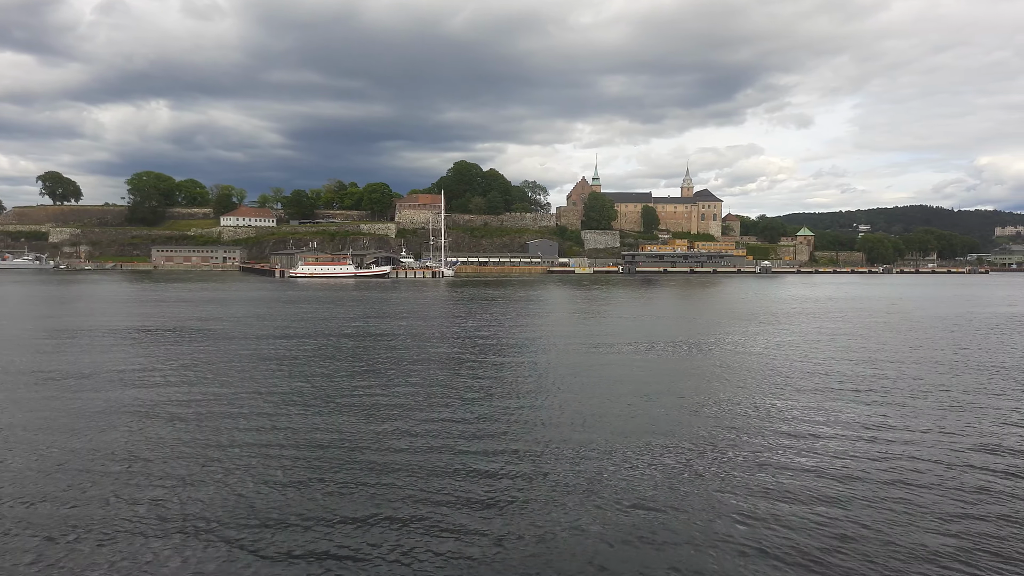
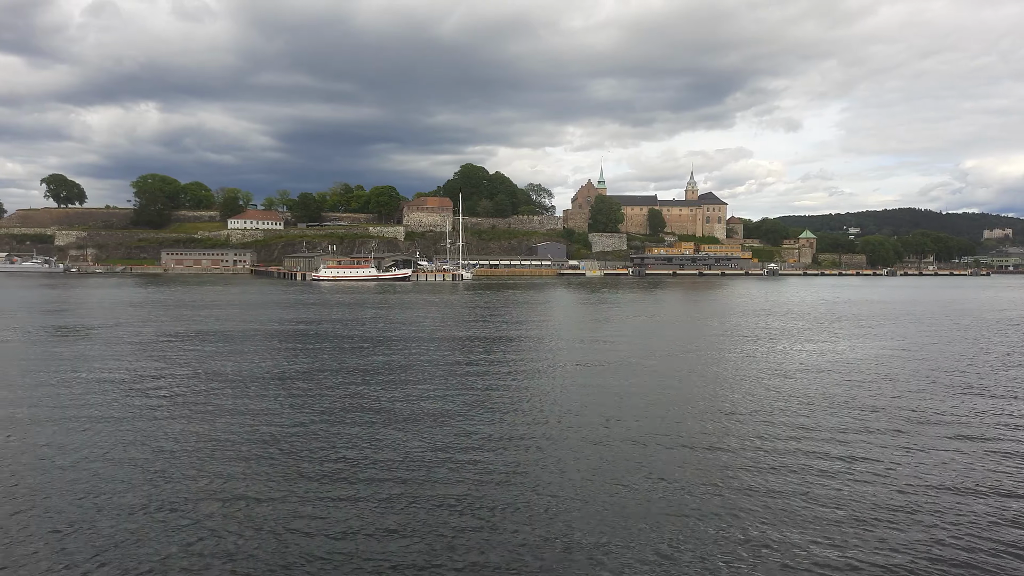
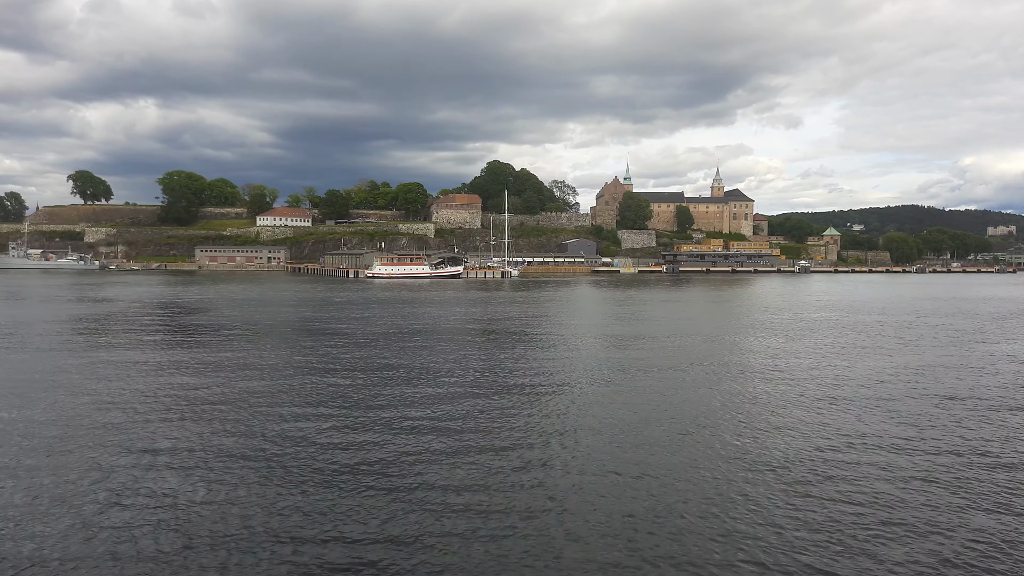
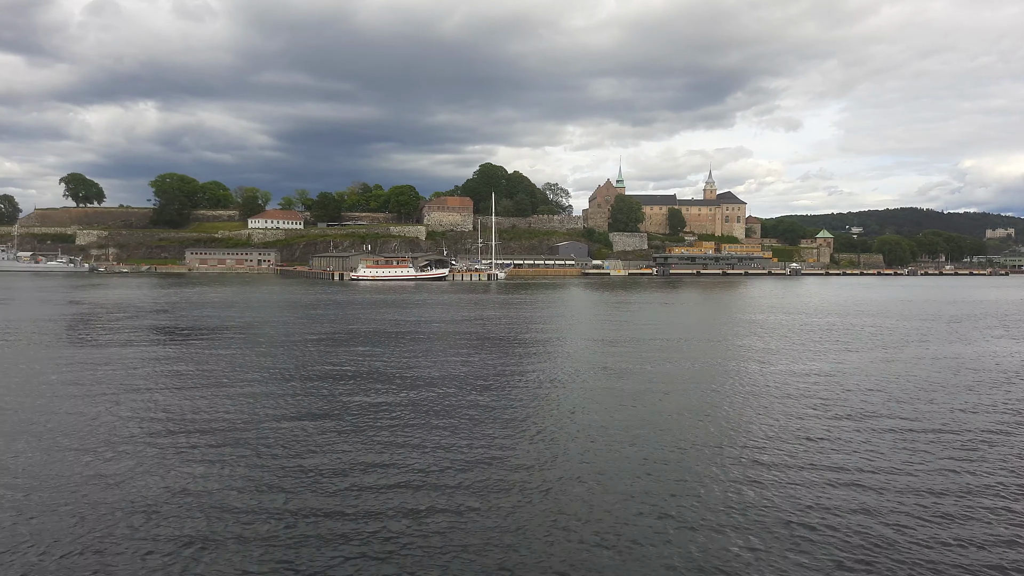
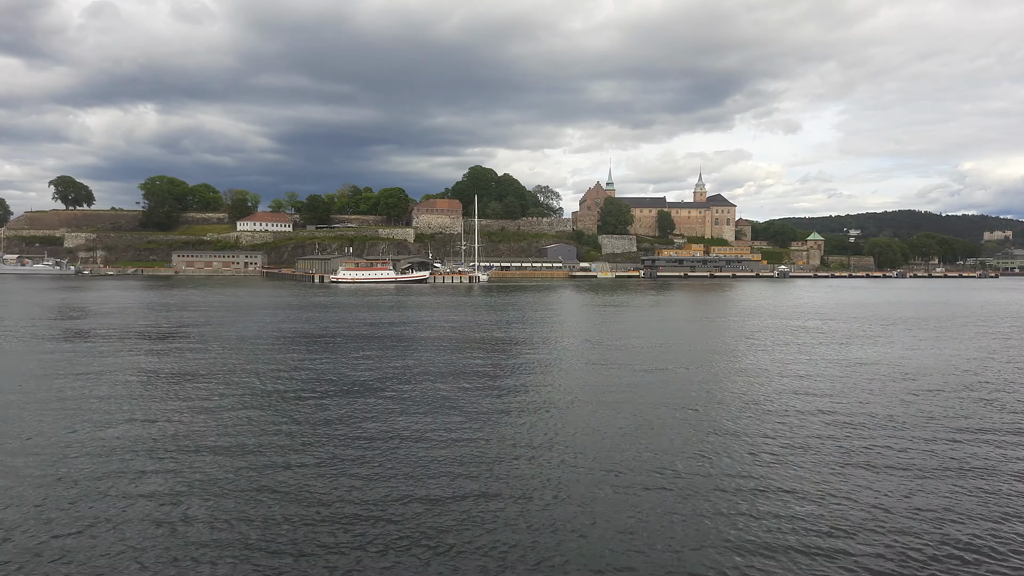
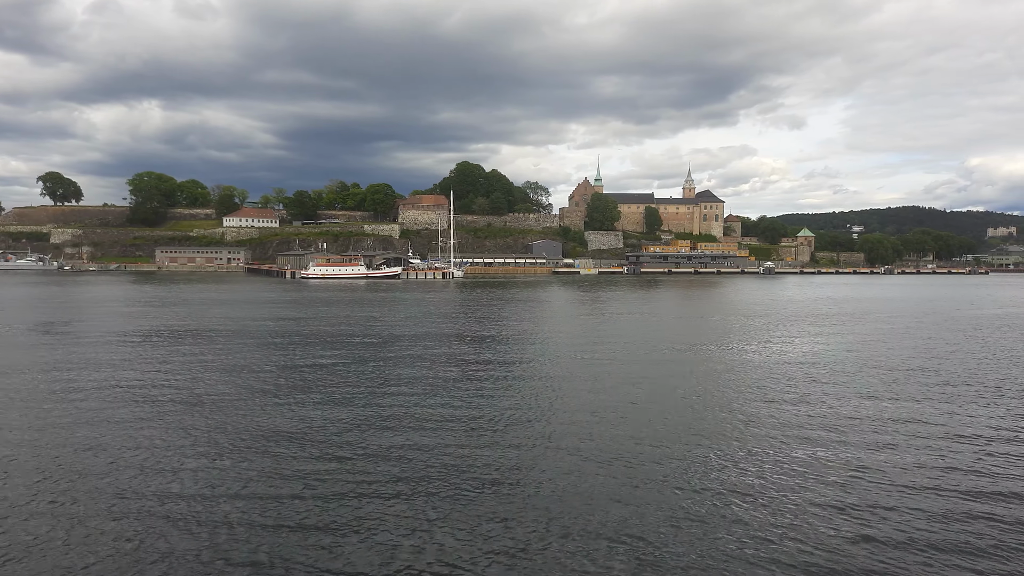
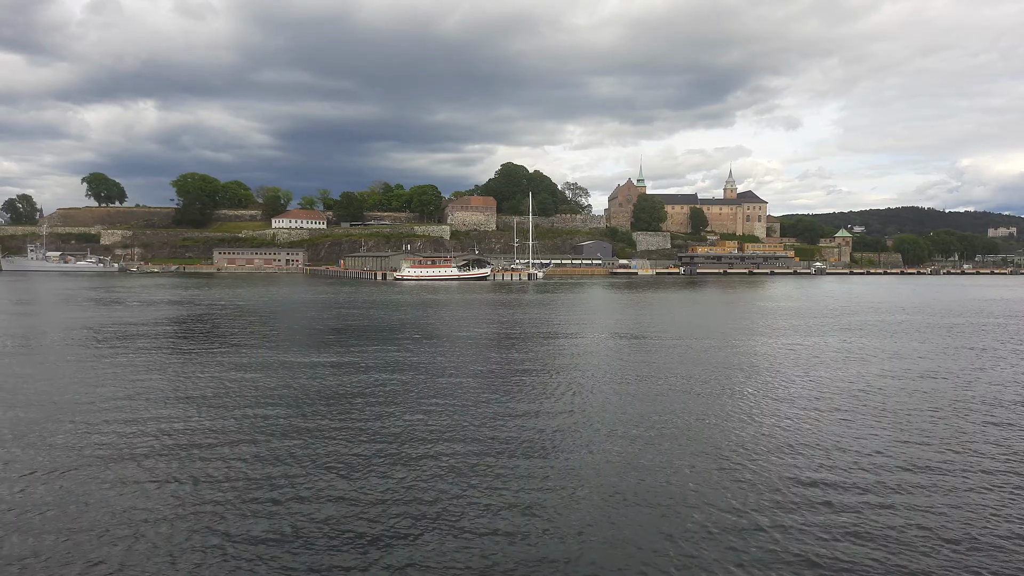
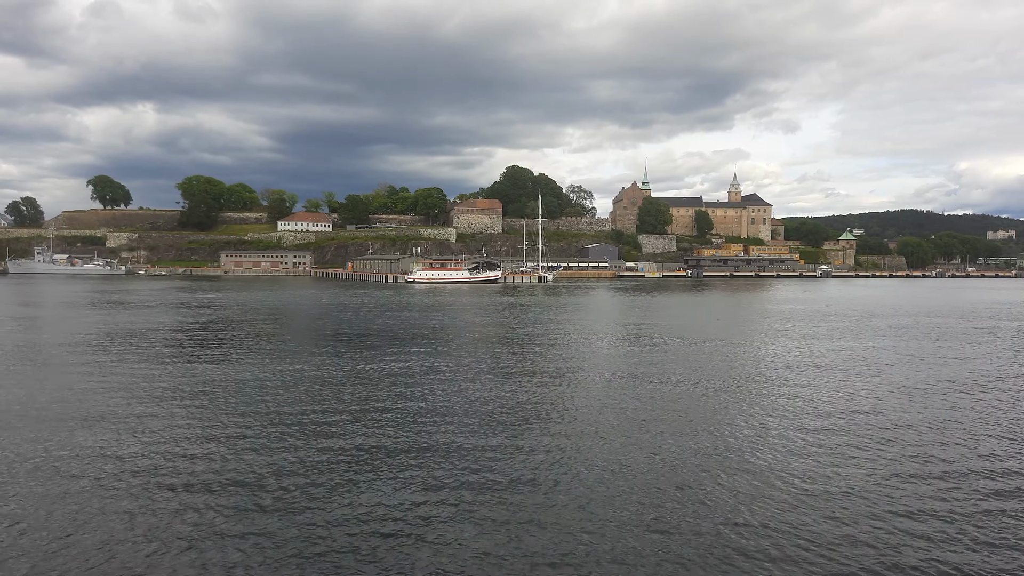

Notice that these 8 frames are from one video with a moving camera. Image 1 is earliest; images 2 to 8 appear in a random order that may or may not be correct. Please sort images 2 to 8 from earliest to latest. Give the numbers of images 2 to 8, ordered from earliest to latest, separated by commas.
6, 2, 5, 4, 3, 7, 8
